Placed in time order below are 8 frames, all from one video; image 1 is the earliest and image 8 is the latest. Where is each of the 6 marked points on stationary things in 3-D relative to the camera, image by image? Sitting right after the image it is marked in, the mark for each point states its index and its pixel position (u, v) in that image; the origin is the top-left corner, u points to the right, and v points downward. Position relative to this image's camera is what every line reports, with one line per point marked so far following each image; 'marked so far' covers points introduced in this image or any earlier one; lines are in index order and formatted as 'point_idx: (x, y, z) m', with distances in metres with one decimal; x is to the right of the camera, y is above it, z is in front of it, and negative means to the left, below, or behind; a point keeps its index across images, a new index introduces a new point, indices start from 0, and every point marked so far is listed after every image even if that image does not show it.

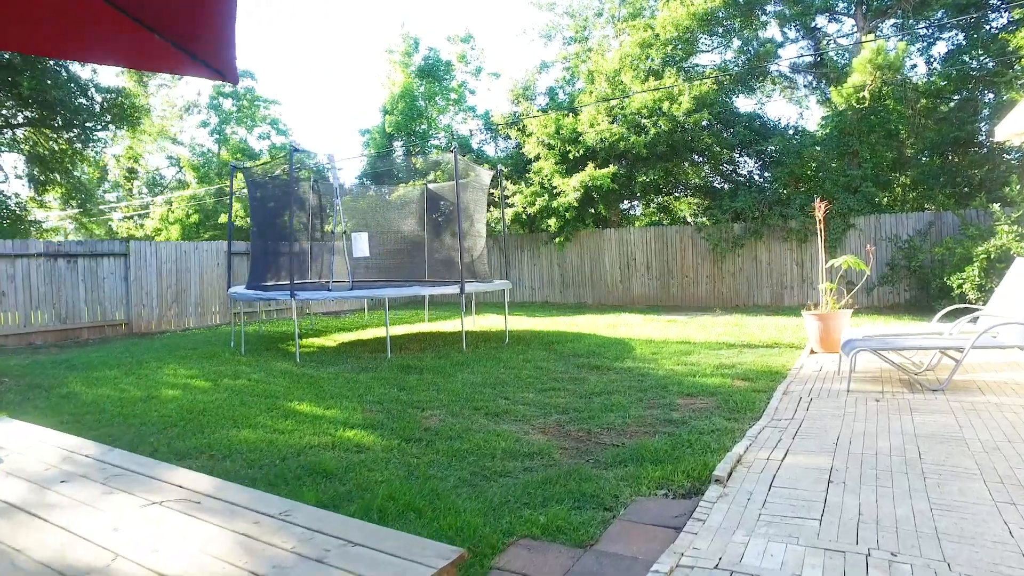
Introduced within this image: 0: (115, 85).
0: (-7.0, +3.5, +11.6) m
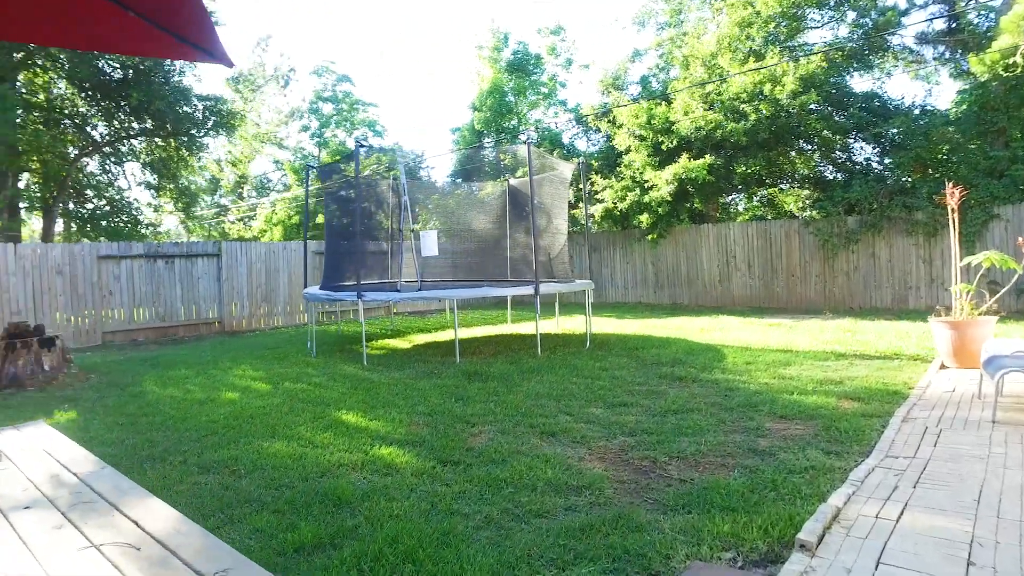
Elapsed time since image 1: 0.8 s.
0: (-5.4, +3.5, +12.1) m
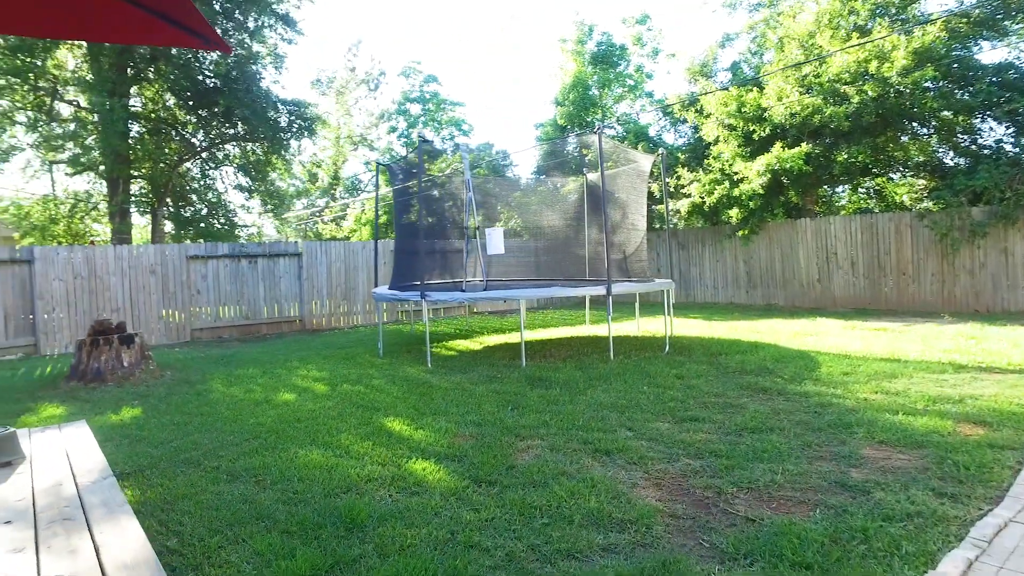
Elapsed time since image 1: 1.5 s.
0: (-4.0, +3.6, +12.4) m
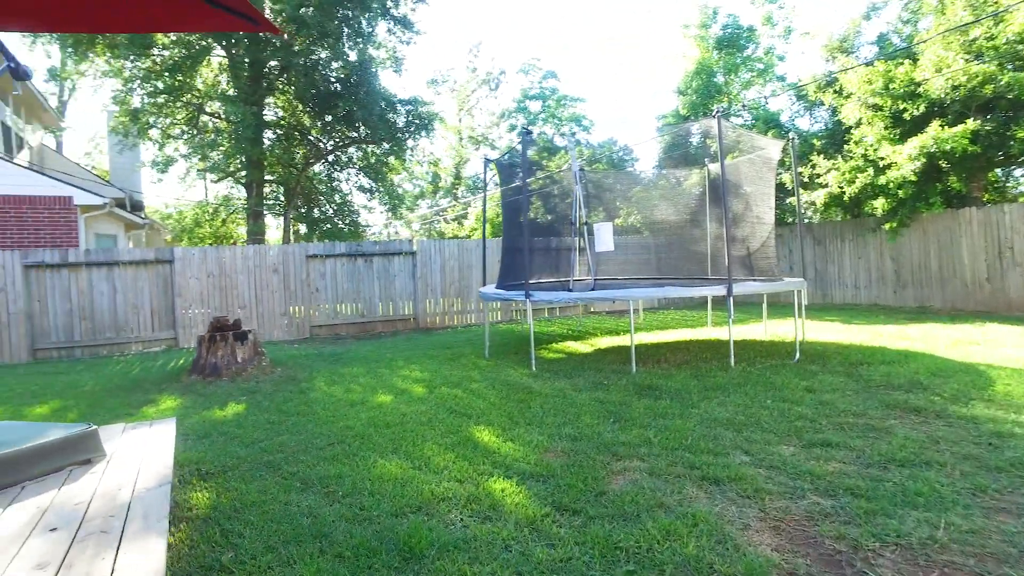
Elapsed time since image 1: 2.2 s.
0: (-1.8, +3.6, +12.6) m
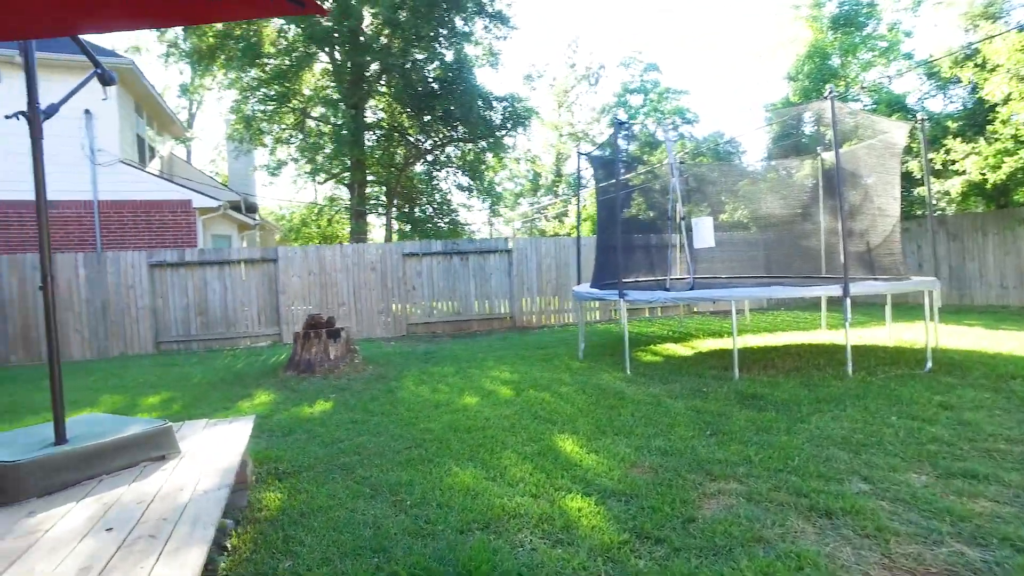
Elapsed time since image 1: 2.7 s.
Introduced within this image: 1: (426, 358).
0: (0.0, +3.6, +12.5) m
1: (-0.8, -0.7, +6.6) m
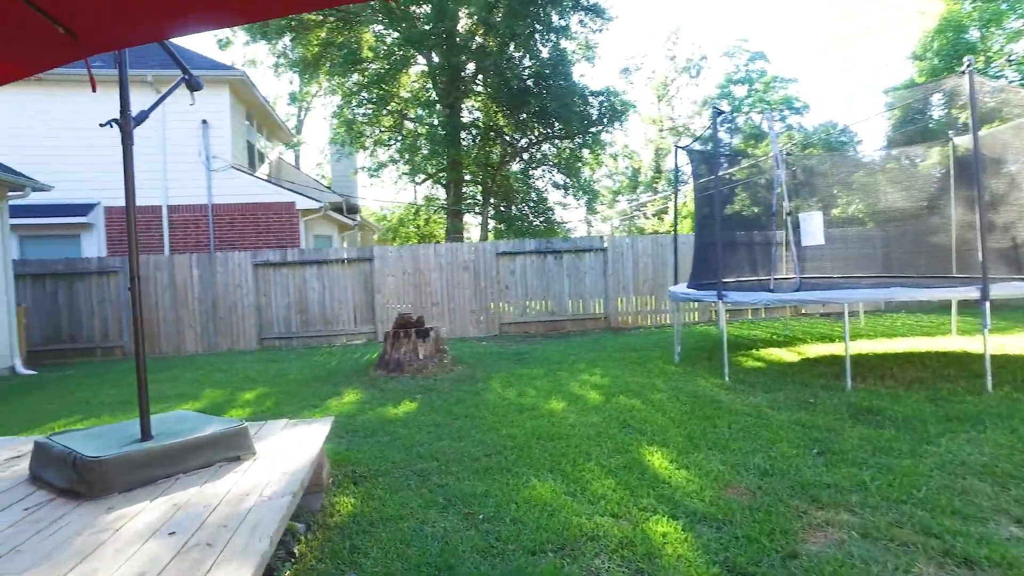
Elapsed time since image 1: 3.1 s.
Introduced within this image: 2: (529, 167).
0: (+1.7, +3.6, +12.2) m
1: (0.0, -0.7, +6.4) m
2: (+0.3, +2.4, +13.2) m
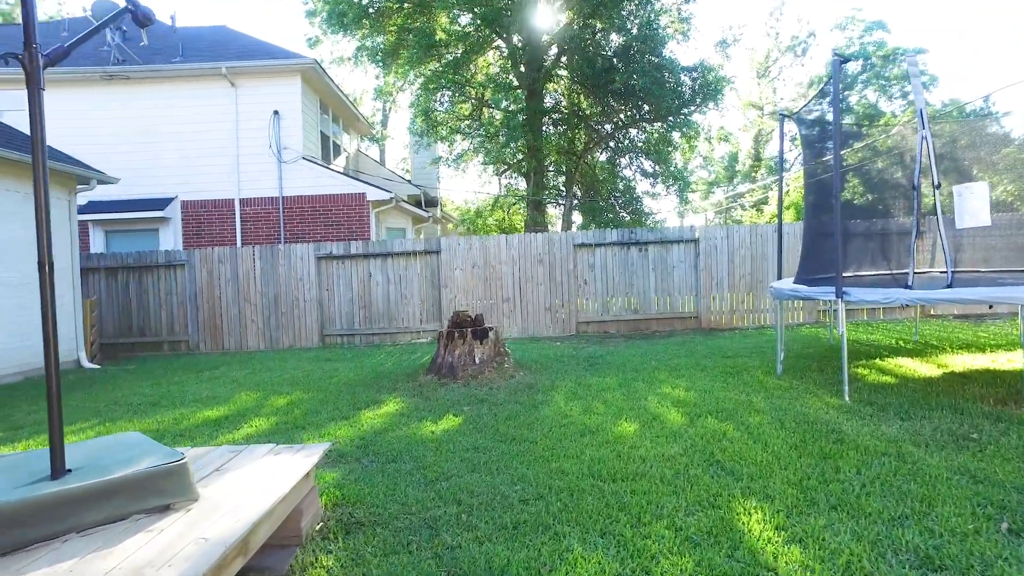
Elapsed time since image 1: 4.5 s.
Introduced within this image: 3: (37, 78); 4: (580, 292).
0: (+3.0, +3.7, +11.1) m
1: (+0.6, -0.6, +5.6) m
2: (+1.8, +2.4, +12.3) m
3: (-1.3, +0.6, +1.9) m
4: (+0.8, -0.1, +8.2) m
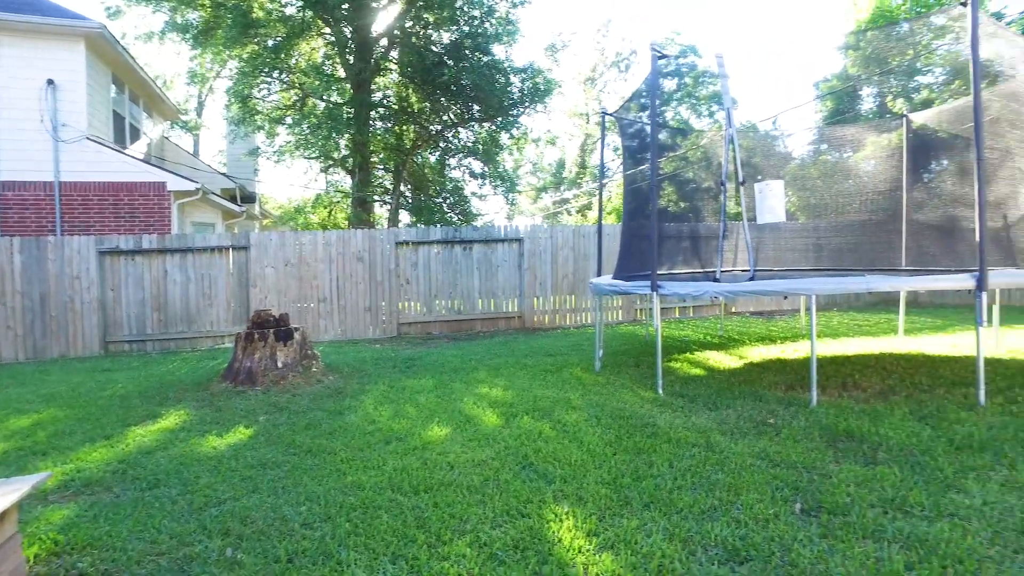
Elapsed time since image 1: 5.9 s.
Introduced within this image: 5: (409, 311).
0: (+0.2, +3.7, +11.2) m
1: (-0.8, -0.6, +5.3) m
2: (-1.2, +2.4, +12.1) m
3: (-1.8, +0.6, +1.2) m
4: (-1.3, -0.1, +7.9) m
5: (-1.2, -0.3, +7.9) m
